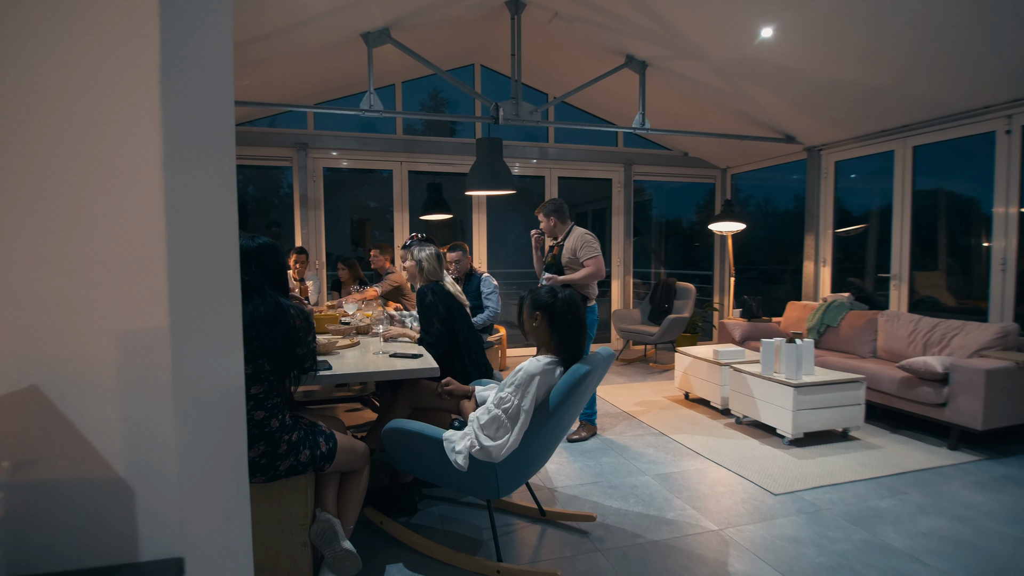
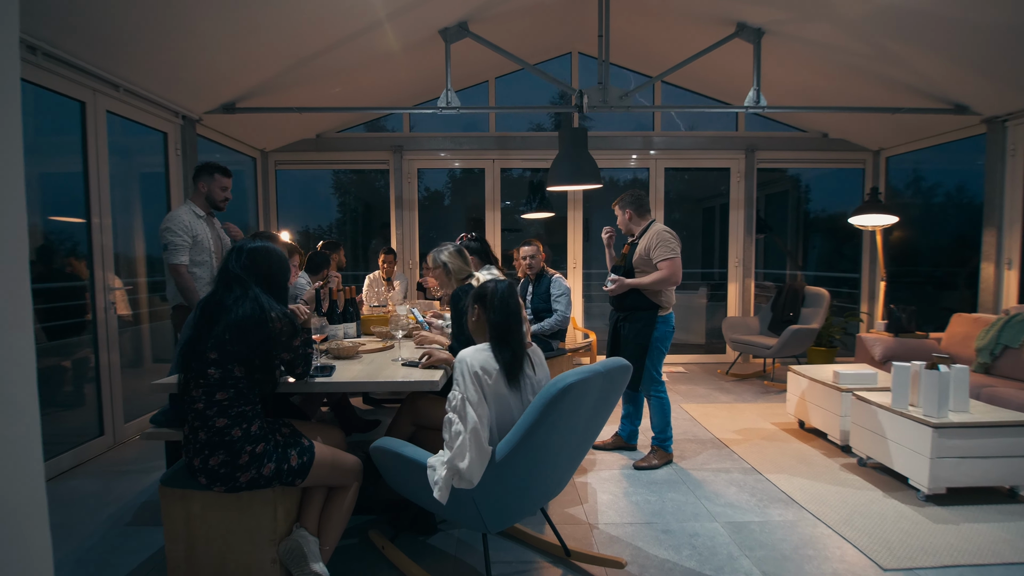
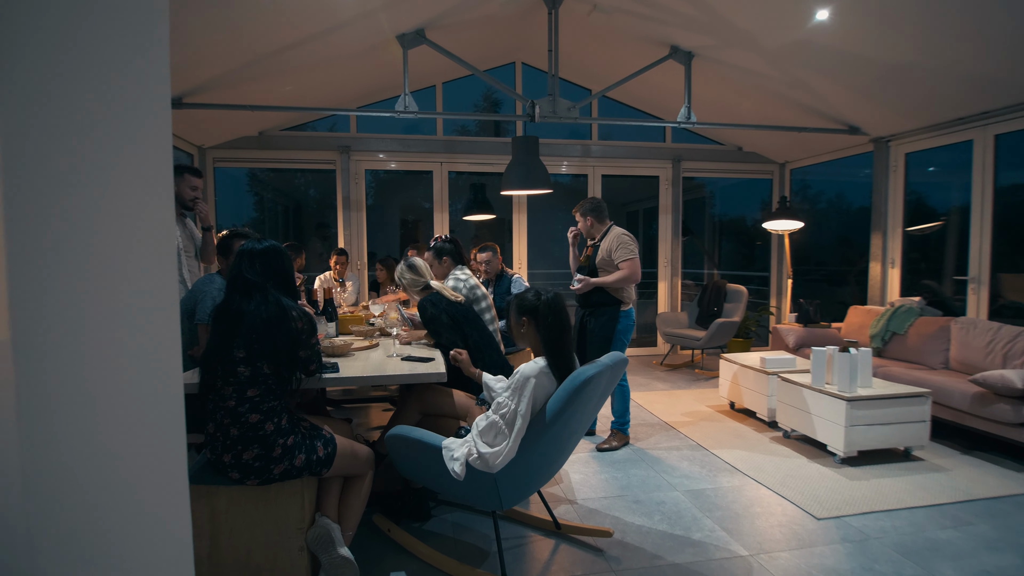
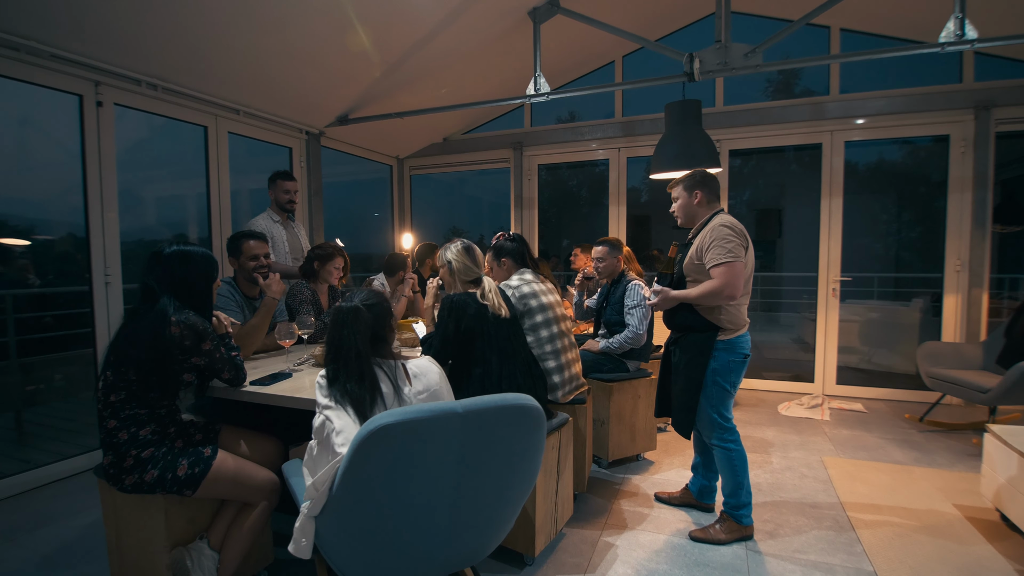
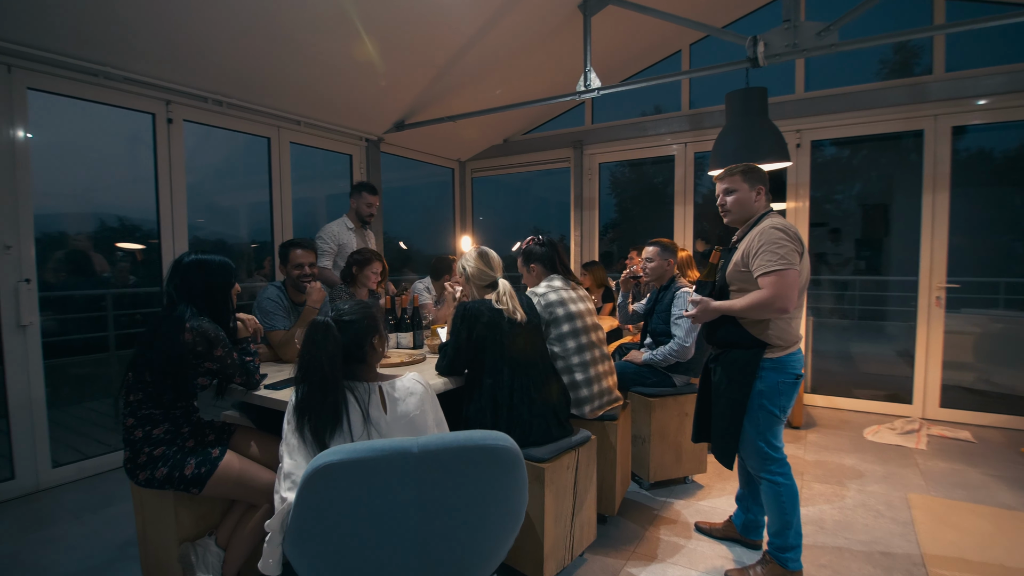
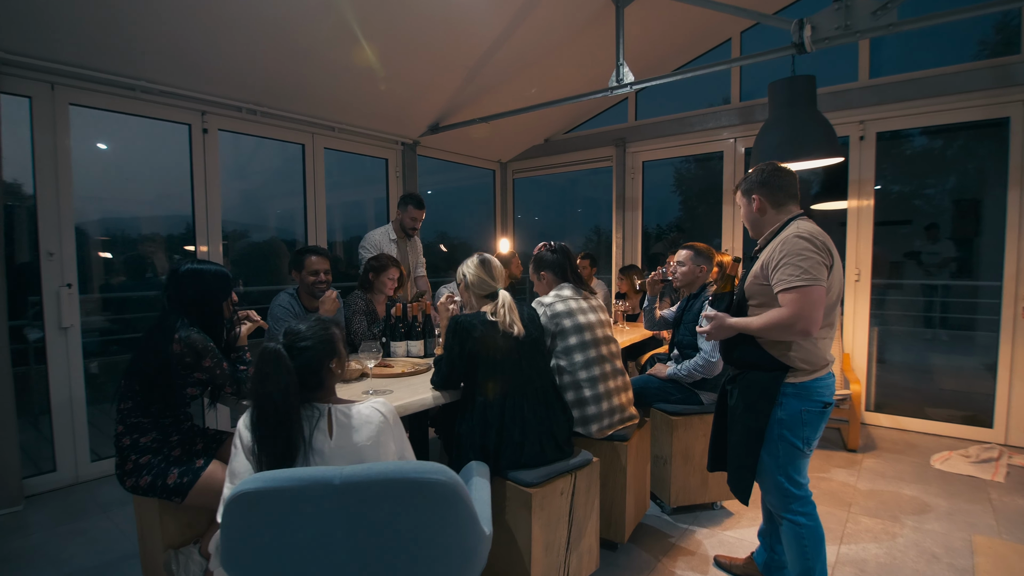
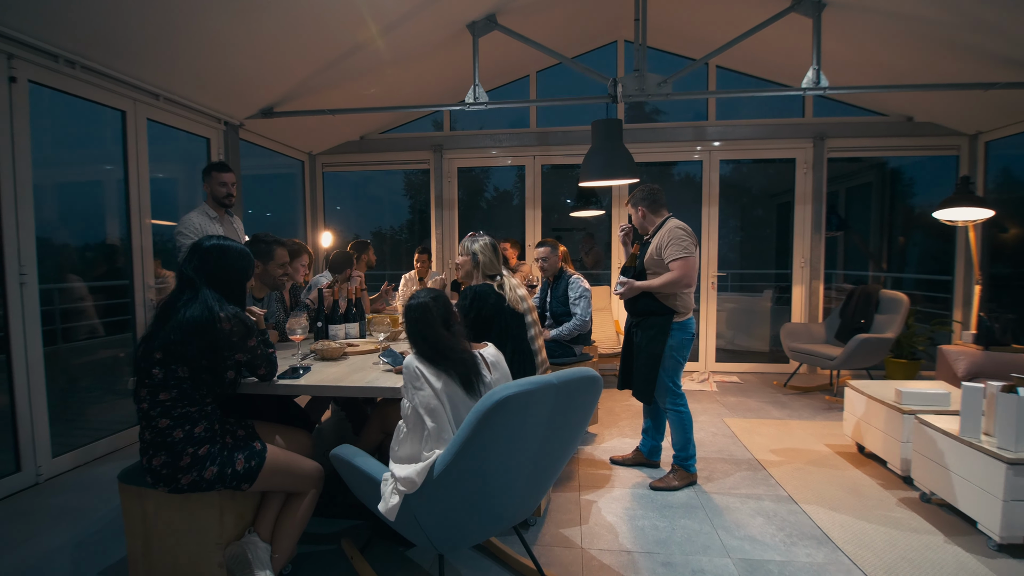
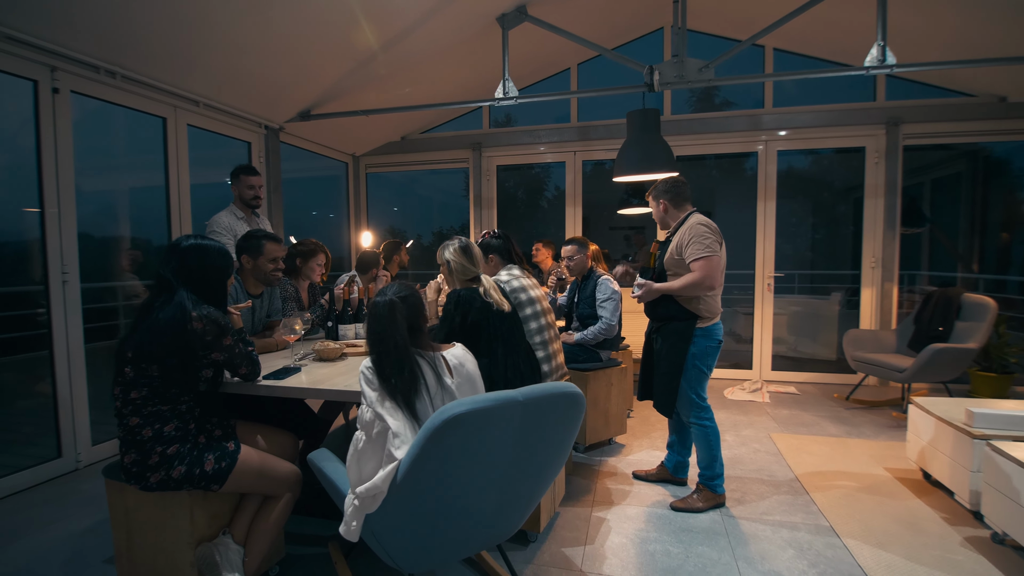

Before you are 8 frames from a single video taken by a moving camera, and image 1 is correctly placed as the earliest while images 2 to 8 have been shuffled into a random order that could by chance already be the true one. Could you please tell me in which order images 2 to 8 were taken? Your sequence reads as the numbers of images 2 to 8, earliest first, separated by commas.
3, 2, 7, 8, 4, 5, 6
